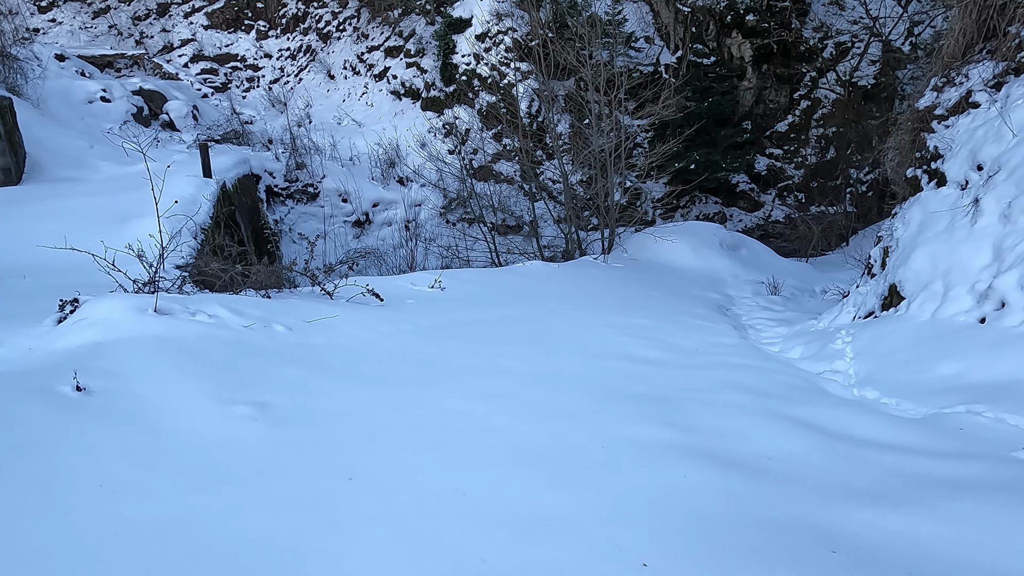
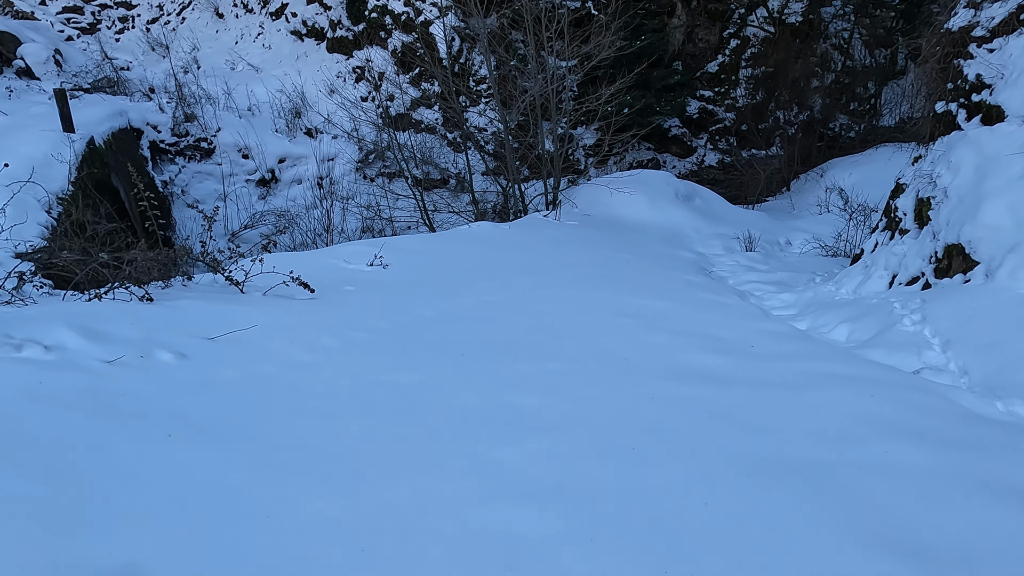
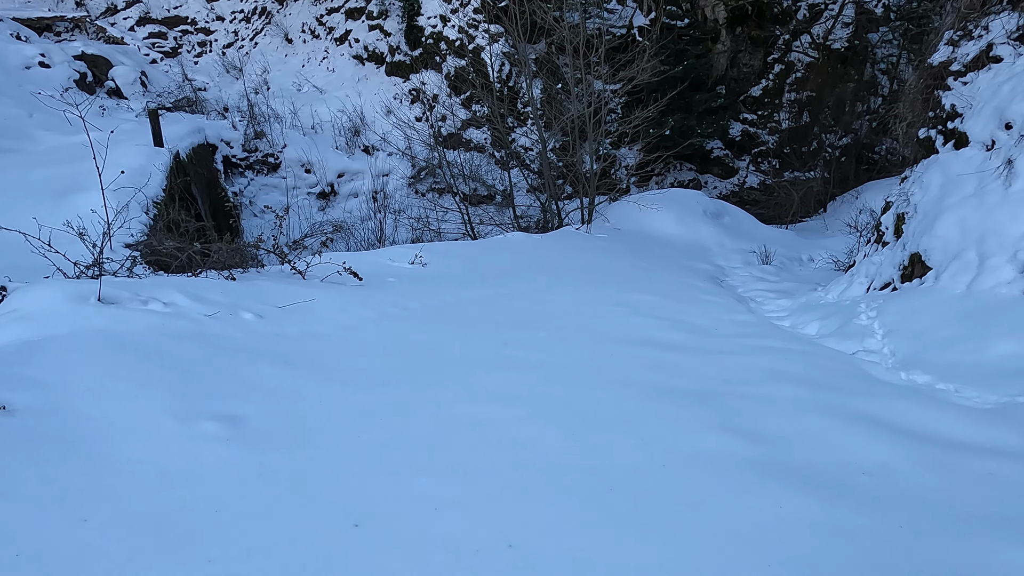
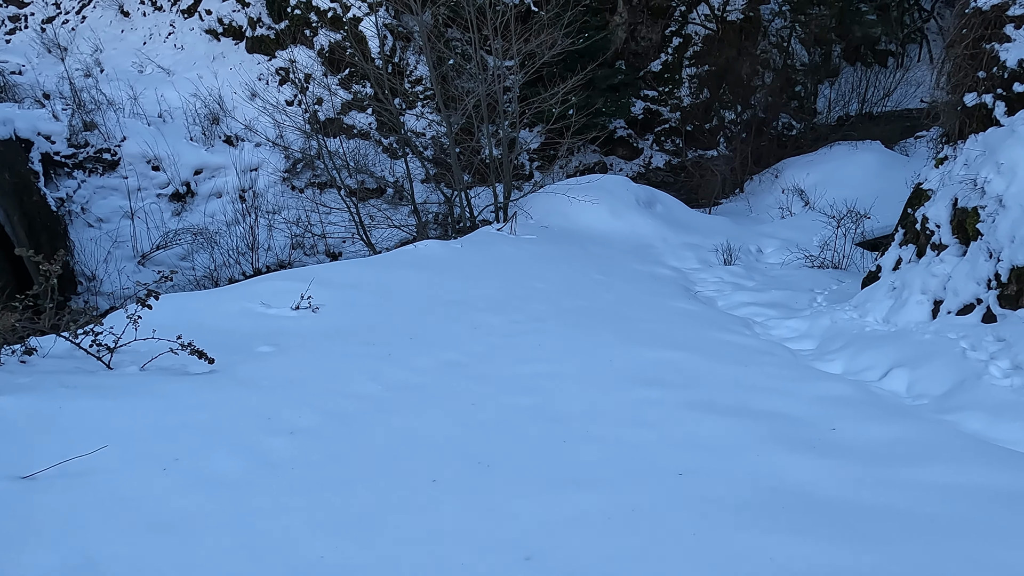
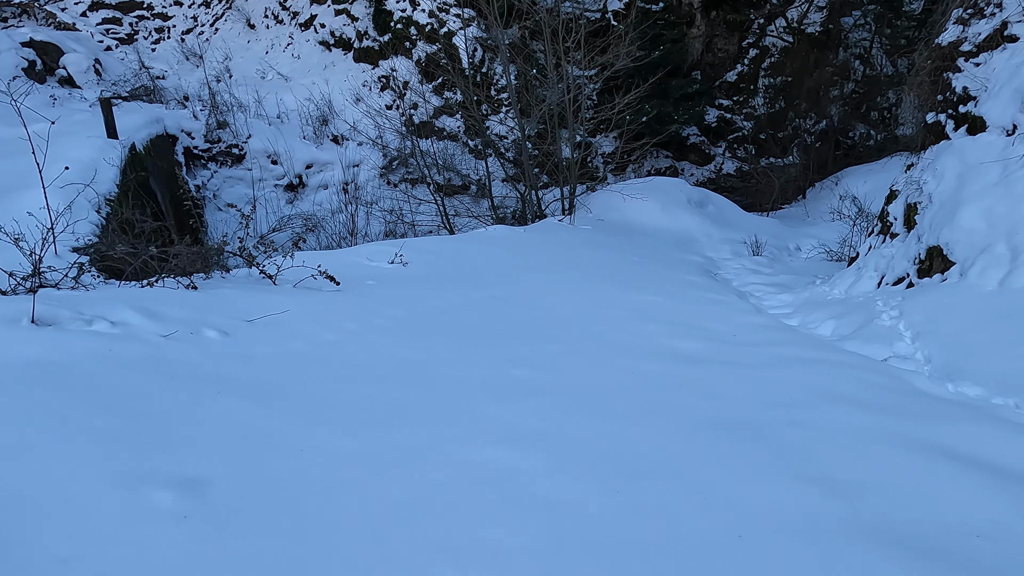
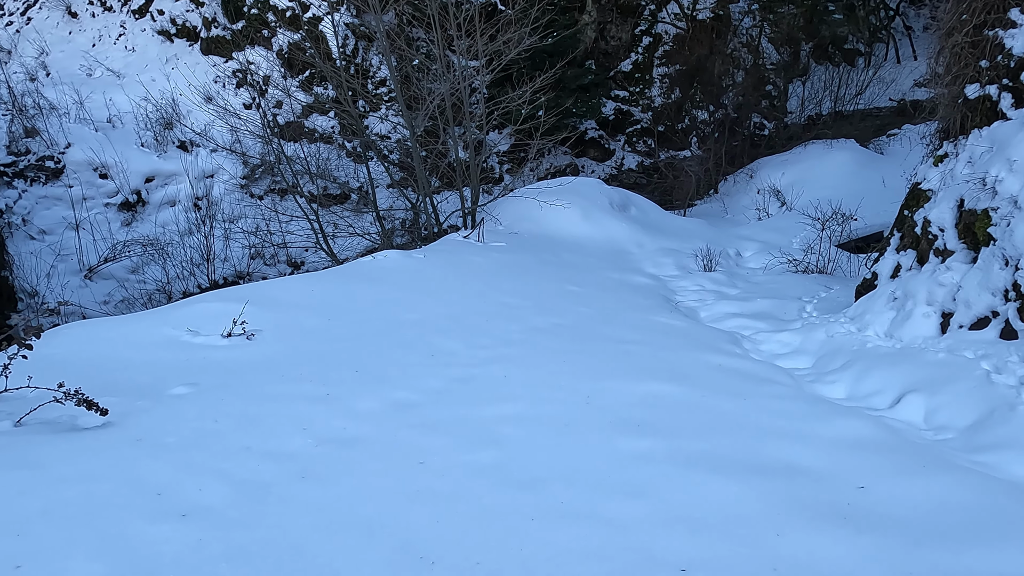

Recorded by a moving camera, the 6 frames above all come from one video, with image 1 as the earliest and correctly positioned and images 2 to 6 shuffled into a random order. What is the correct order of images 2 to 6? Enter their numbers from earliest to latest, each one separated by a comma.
3, 5, 2, 4, 6
